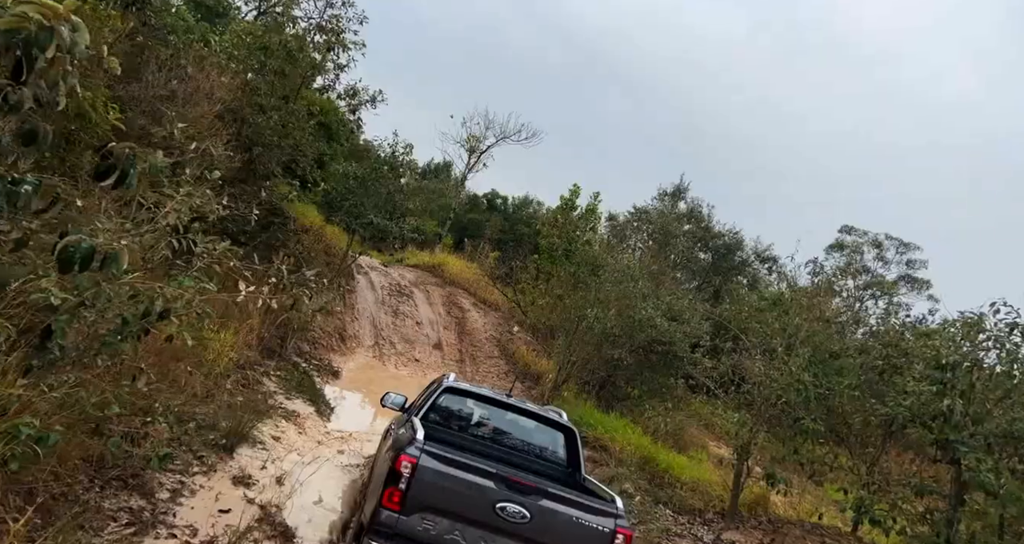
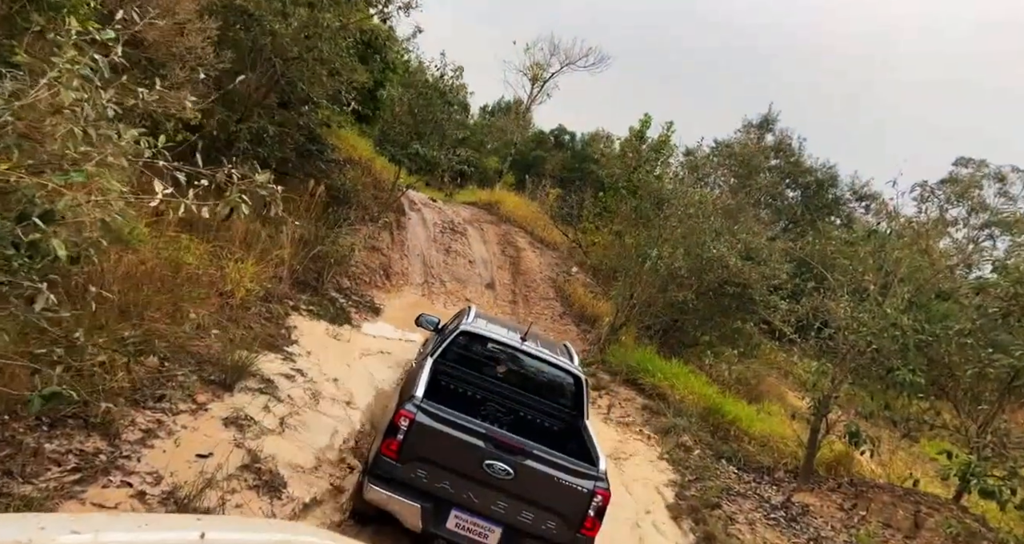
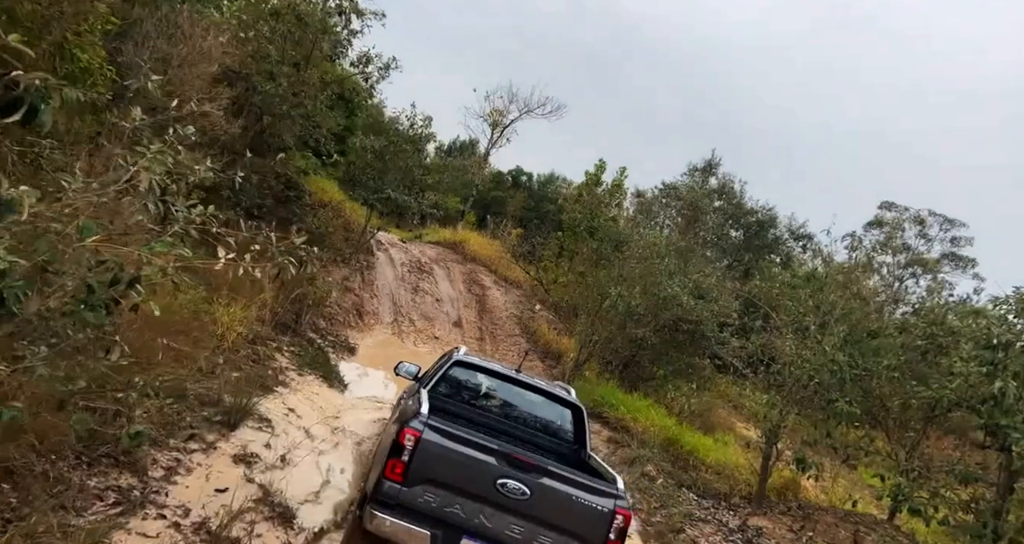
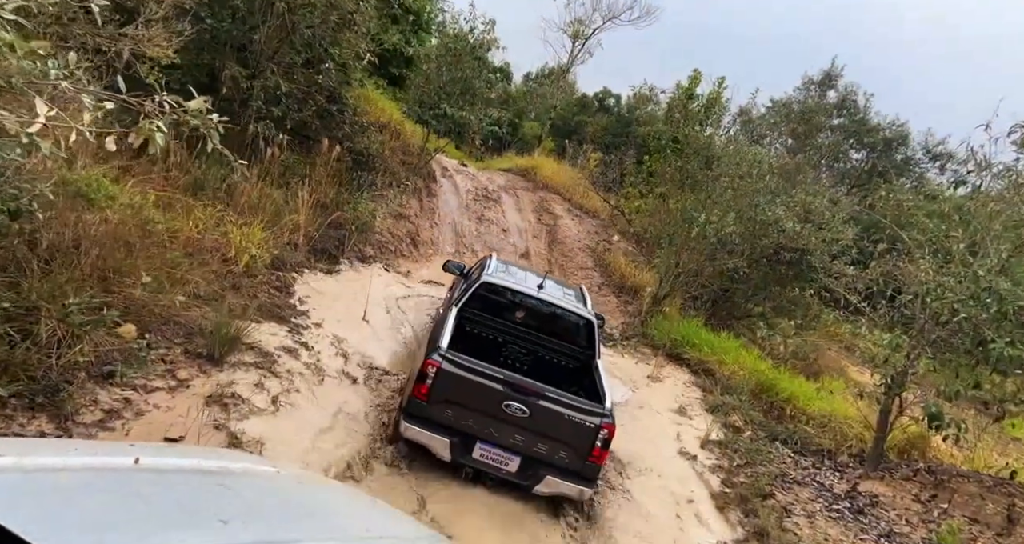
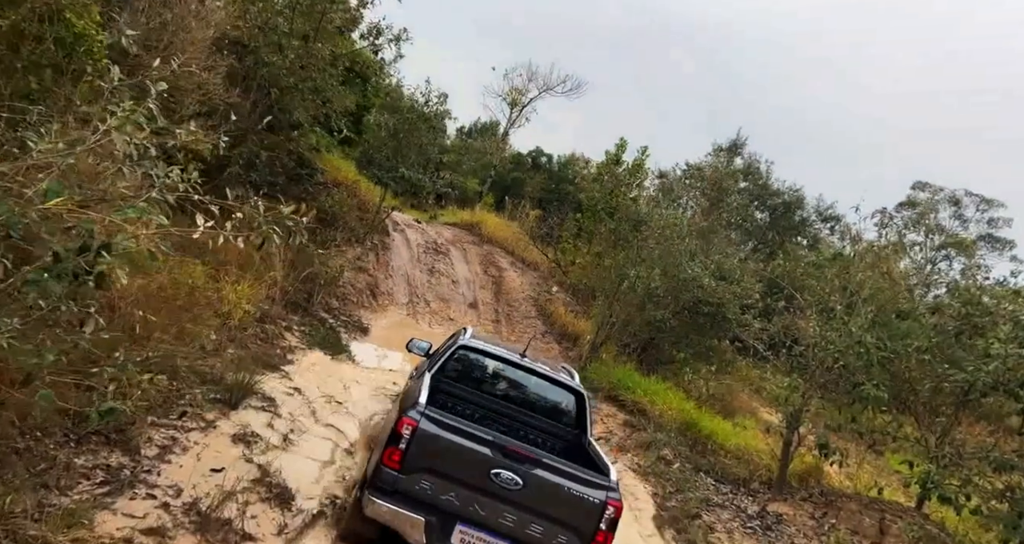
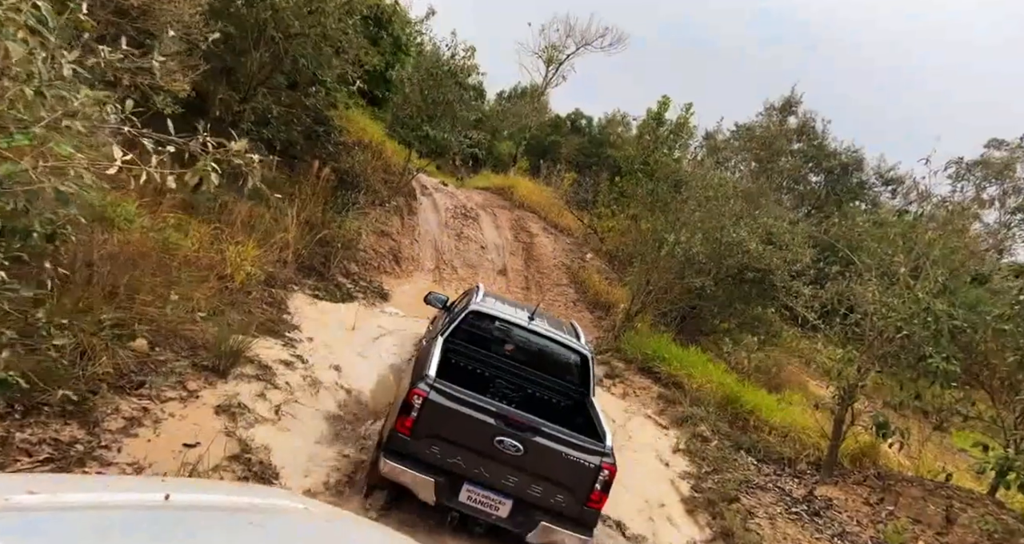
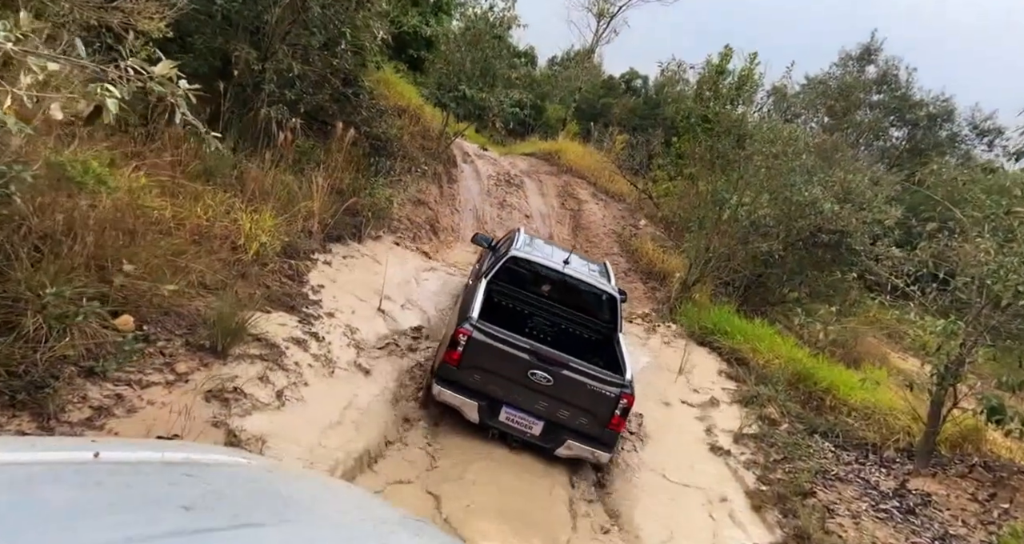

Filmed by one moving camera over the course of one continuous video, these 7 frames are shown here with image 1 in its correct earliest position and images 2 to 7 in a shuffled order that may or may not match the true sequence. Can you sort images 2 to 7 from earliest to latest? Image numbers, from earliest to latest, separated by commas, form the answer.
3, 5, 2, 6, 4, 7
